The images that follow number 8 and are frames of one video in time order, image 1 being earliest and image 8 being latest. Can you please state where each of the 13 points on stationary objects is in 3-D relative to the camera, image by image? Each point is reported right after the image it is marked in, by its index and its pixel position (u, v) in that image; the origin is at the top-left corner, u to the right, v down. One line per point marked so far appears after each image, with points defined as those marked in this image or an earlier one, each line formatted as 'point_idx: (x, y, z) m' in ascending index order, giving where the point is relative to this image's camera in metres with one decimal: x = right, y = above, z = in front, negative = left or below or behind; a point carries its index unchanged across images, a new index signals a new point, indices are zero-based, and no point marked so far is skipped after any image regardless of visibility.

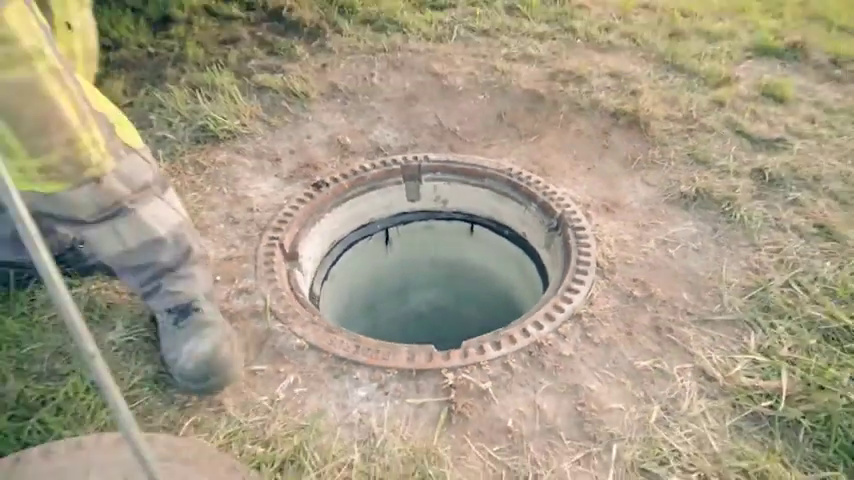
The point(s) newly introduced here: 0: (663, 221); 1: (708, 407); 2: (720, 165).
0: (+0.9, +0.1, +1.9) m
1: (+0.7, -0.4, +1.3) m
2: (+1.2, +0.3, +2.1) m
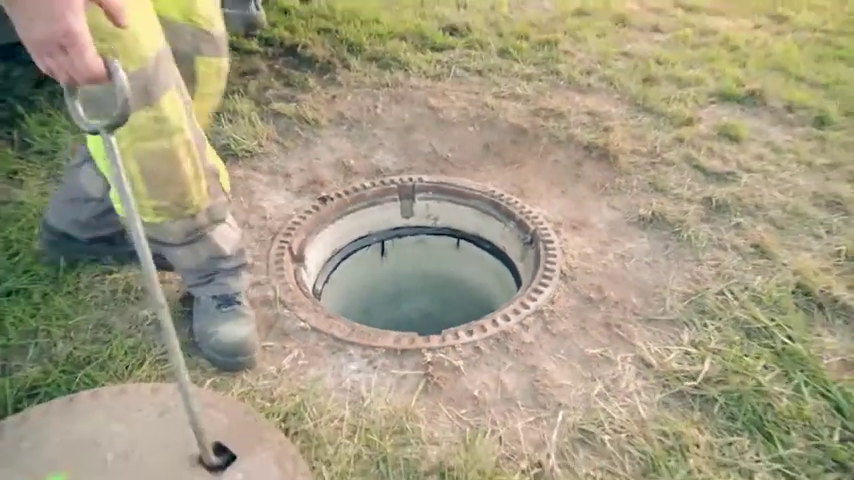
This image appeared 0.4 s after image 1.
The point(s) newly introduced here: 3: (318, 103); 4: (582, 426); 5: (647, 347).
0: (+0.8, 0.0, +2.1) m
1: (+0.6, -0.4, +1.5) m
2: (+1.1, +0.2, +2.4) m
3: (-0.6, +0.8, +2.8) m
4: (+0.4, -0.5, +1.4) m
5: (+0.7, -0.3, +1.6) m
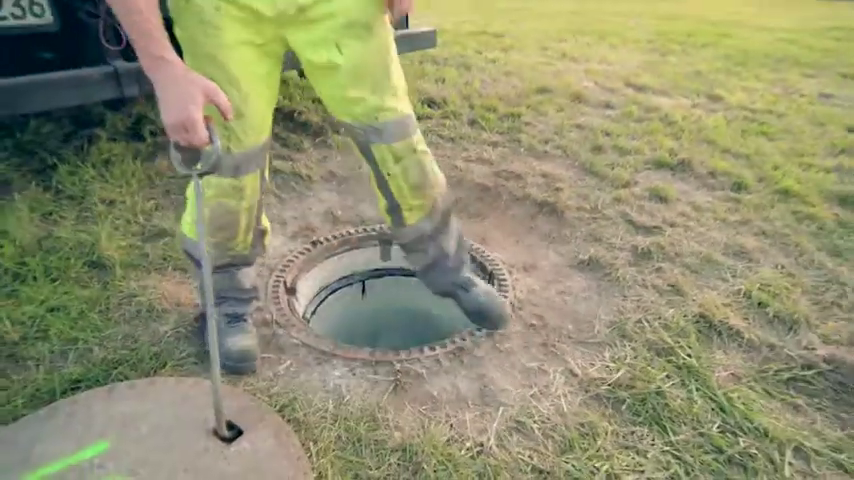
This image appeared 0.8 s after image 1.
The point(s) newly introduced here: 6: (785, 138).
0: (+0.7, -0.2, +2.6) m
1: (+0.5, -0.6, +1.9) m
2: (+1.0, 0.0, +2.8) m
3: (-0.7, +0.5, +3.3) m
4: (+0.3, -0.6, +1.8) m
5: (+0.6, -0.5, +2.0) m
6: (+3.2, +0.9, +4.5) m
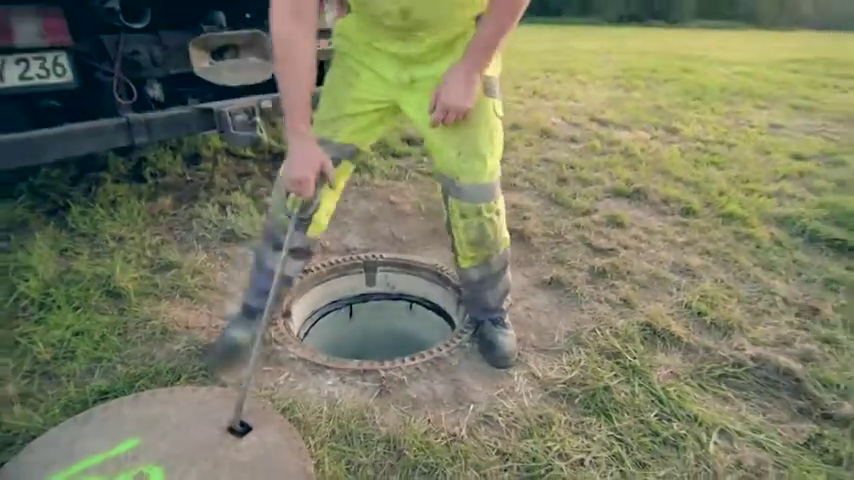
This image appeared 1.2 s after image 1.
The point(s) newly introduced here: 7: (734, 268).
0: (+0.6, -0.3, +2.9) m
1: (+0.4, -0.6, +2.2) m
2: (+0.9, -0.1, +3.2) m
3: (-0.9, +0.3, +3.6) m
4: (+0.2, -0.7, +2.0) m
5: (+0.5, -0.6, +2.3) m
6: (+3.0, +0.7, +5.0) m
7: (+2.0, -0.2, +3.2) m
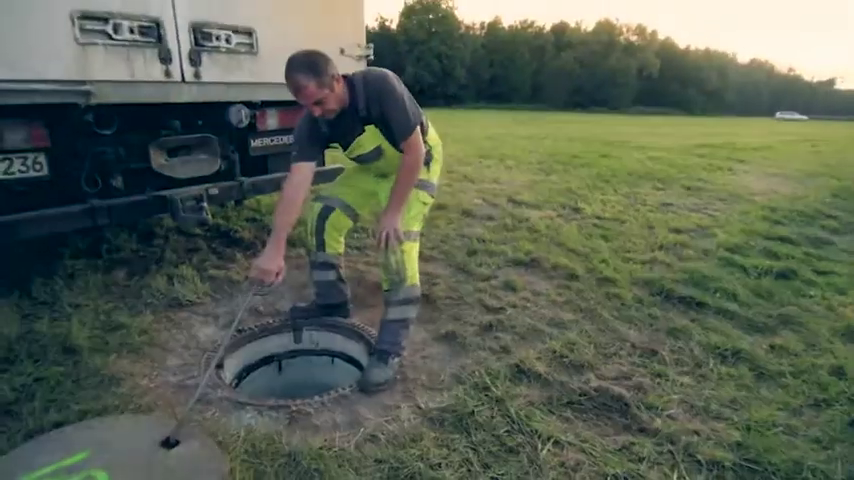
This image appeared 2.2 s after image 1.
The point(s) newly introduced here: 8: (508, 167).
0: (0.0, -0.7, +3.5) m
1: (-0.1, -0.9, +2.7) m
2: (+0.3, -0.6, +3.8) m
3: (-1.5, -0.3, +4.2) m
4: (-0.3, -1.0, +2.6) m
5: (0.0, -0.9, +2.9) m
6: (+2.2, 0.0, +5.9) m
7: (+1.3, -0.6, +4.0) m
8: (+1.6, +1.4, +10.0) m
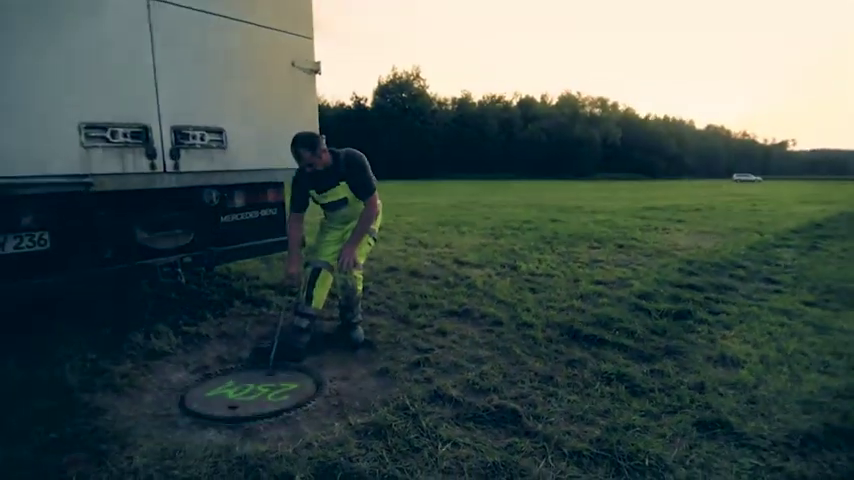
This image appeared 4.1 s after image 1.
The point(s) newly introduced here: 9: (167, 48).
0: (-0.5, -1.2, +4.2) m
1: (-0.6, -1.3, +3.5) m
2: (-0.3, -1.1, +4.6) m
3: (-2.1, -0.8, +4.9) m
4: (-0.8, -1.3, +3.3) m
5: (-0.5, -1.3, +3.6) m
6: (+1.6, -0.7, +6.8) m
7: (+0.8, -1.1, +4.8) m
8: (+0.7, +0.2, +11.0) m
9: (-2.4, +1.8, +4.7) m
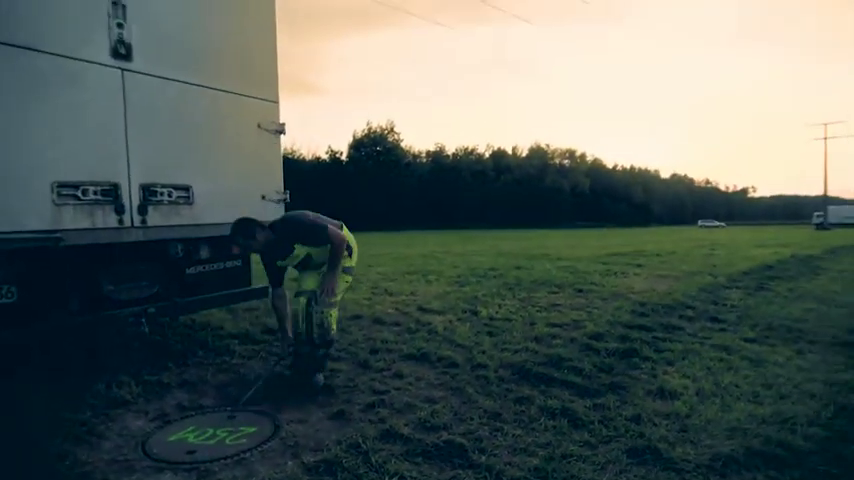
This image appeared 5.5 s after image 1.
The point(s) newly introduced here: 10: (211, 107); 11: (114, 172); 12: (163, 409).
0: (-0.9, -1.6, +4.4) m
1: (-1.0, -1.6, +3.6) m
2: (-0.7, -1.5, +4.8) m
3: (-2.5, -1.3, +5.1) m
4: (-1.1, -1.6, +3.5) m
5: (-0.9, -1.6, +3.8) m
6: (+1.1, -1.3, +7.1) m
7: (+0.4, -1.5, +5.0) m
8: (0.0, -0.9, +11.4) m
9: (-2.9, +1.3, +5.1) m
10: (-2.5, +1.5, +5.8) m
11: (-3.0, +0.7, +4.9) m
12: (-2.3, -1.5, +4.5) m
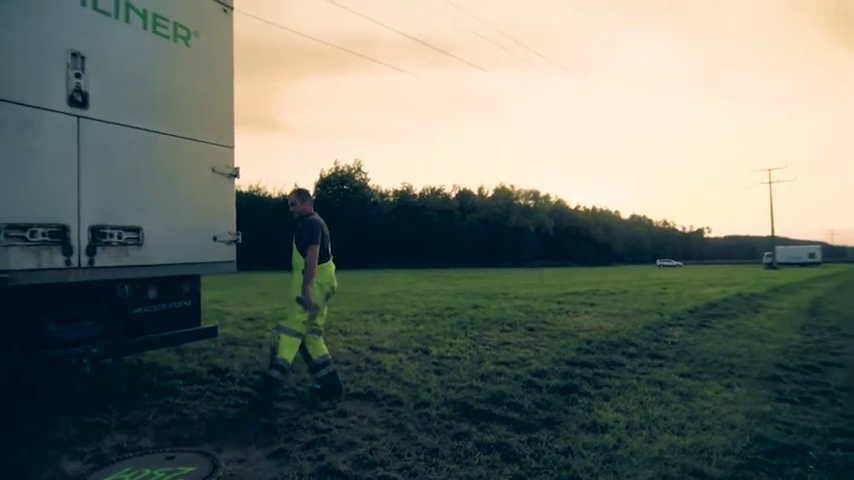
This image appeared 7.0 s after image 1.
0: (-1.5, -1.9, +4.5) m
1: (-1.5, -1.9, +3.7) m
2: (-1.3, -1.9, +4.9) m
3: (-3.1, -1.8, +5.1) m
4: (-1.6, -1.9, +3.5) m
5: (-1.4, -1.9, +3.9) m
6: (+0.3, -1.9, +7.3) m
7: (-0.2, -2.0, +5.2) m
8: (-1.0, -1.8, +11.5) m
9: (-3.5, +0.9, +5.3) m
10: (-3.1, +1.0, +6.0) m
11: (-3.6, +0.3, +5.0) m
12: (-2.9, -1.9, +4.5) m
